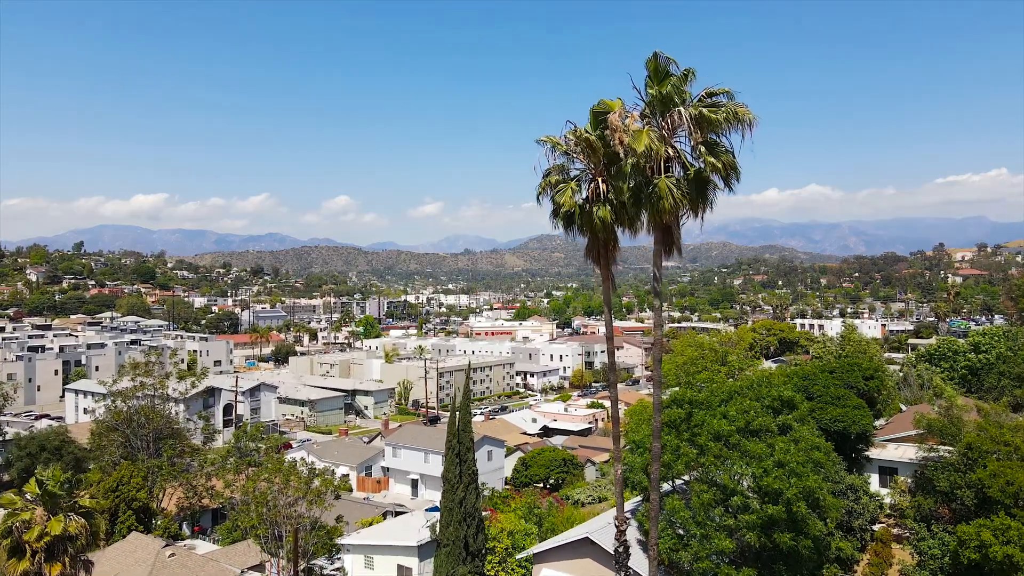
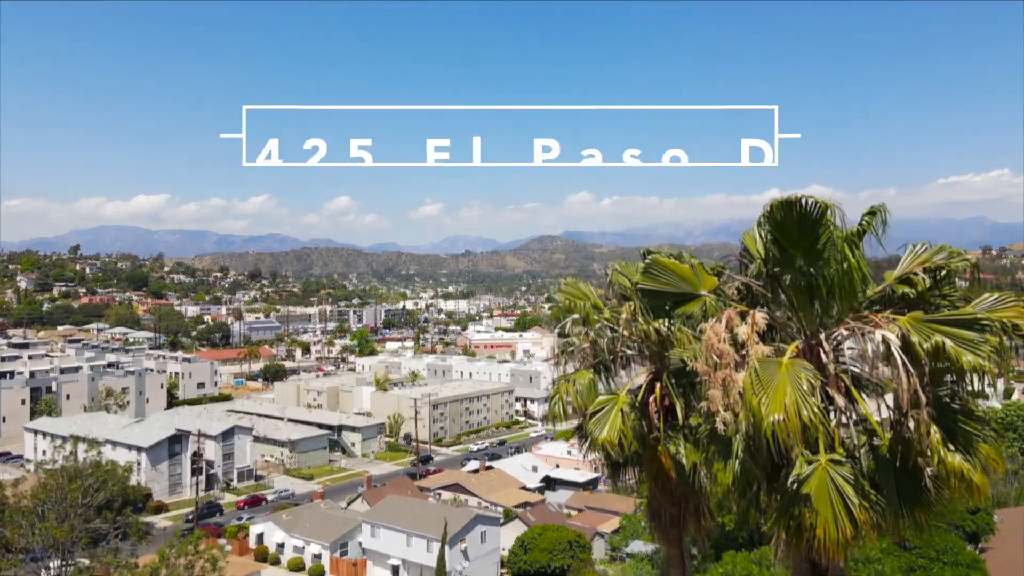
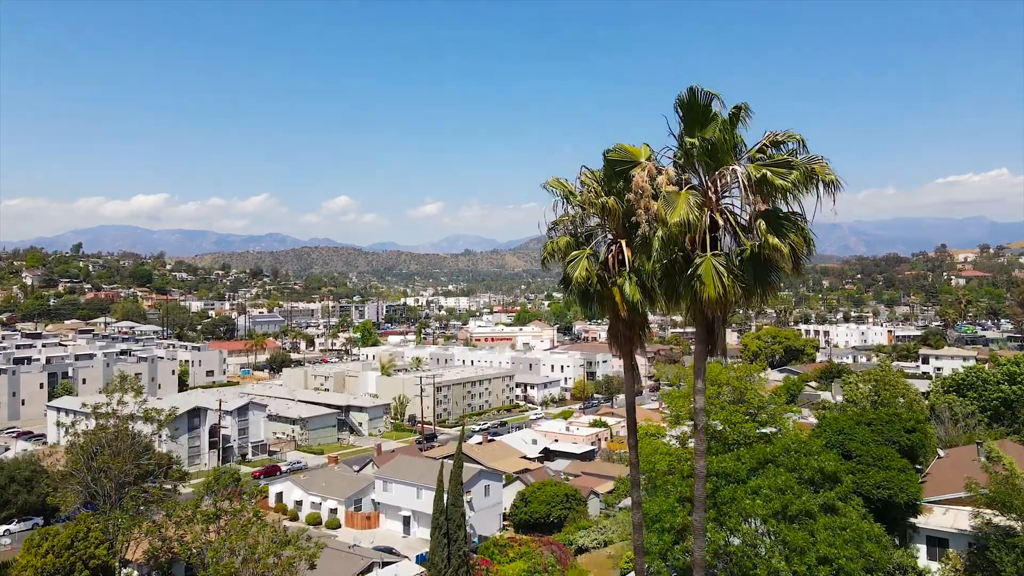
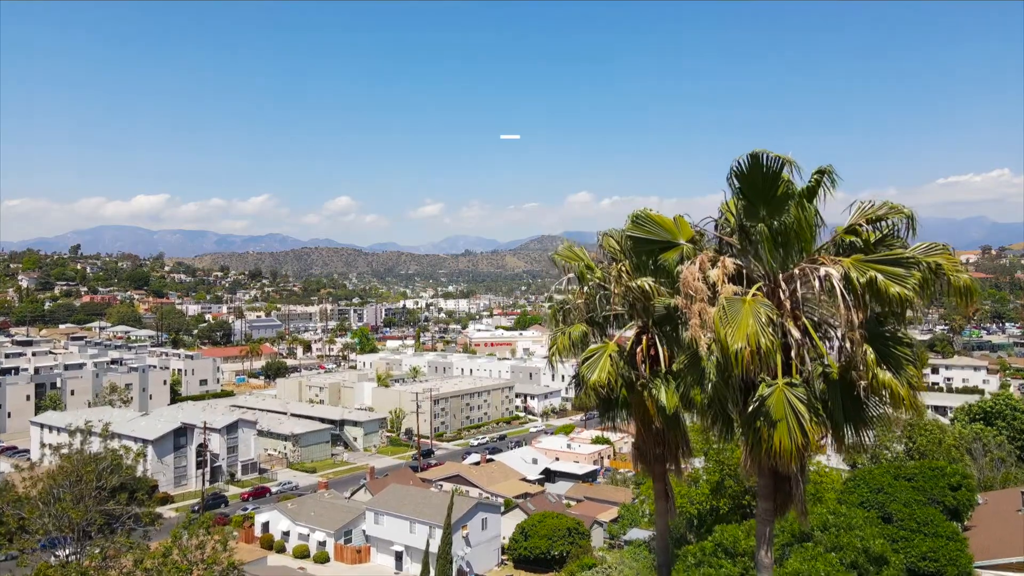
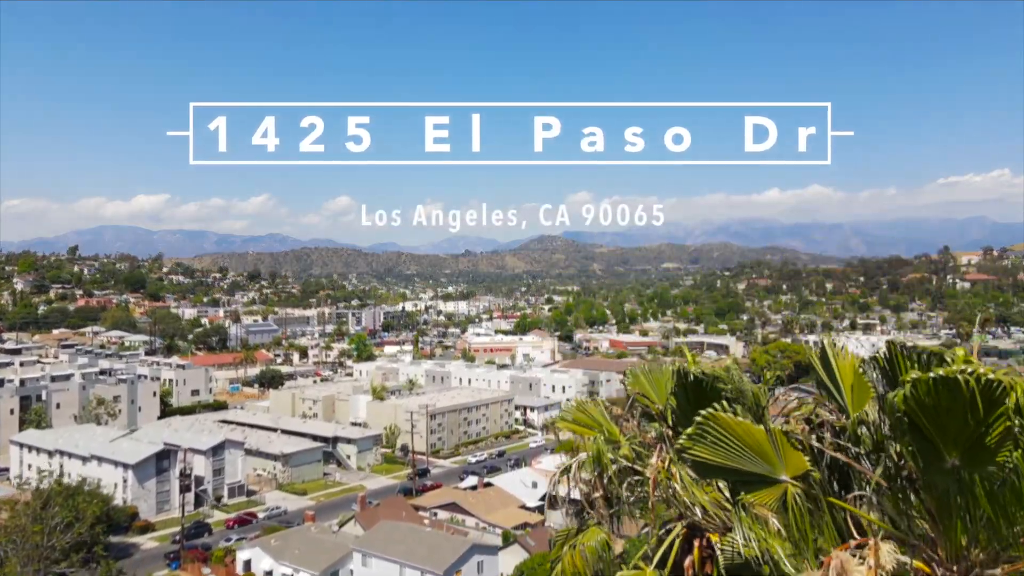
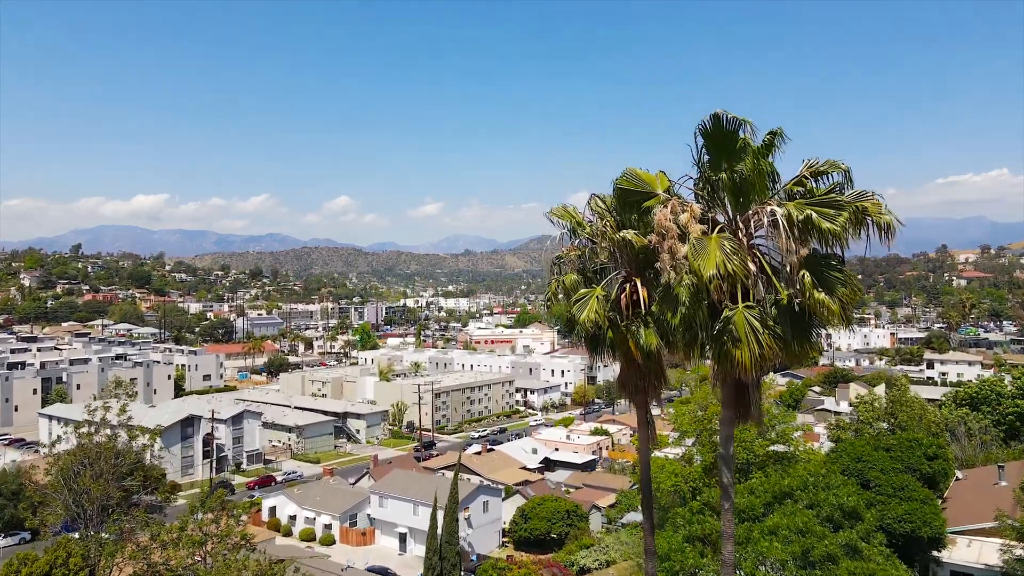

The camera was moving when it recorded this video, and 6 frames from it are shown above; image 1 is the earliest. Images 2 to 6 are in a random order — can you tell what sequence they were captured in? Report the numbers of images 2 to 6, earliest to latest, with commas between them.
3, 6, 4, 2, 5
